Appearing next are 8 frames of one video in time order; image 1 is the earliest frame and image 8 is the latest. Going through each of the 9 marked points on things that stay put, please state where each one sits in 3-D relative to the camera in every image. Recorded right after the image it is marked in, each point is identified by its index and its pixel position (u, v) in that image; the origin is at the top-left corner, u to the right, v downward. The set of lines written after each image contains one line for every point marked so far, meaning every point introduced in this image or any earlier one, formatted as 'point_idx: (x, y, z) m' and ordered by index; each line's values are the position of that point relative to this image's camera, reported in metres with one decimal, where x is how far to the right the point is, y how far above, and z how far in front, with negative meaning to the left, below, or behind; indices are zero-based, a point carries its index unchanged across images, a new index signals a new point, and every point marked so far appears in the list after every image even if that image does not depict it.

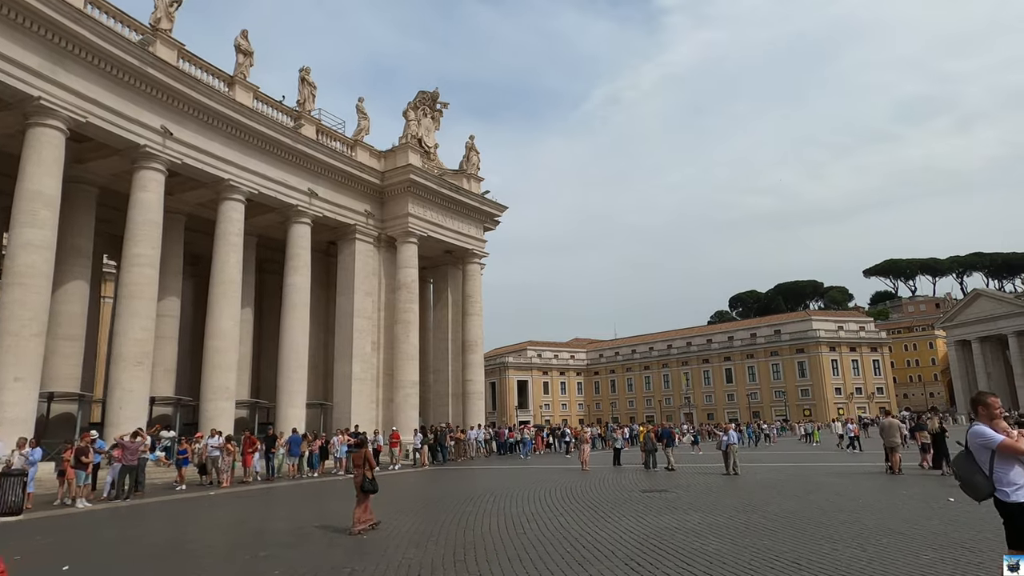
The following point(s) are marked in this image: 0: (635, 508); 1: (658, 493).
0: (+1.8, -3.3, +9.9) m
1: (+2.6, -3.7, +12.0) m
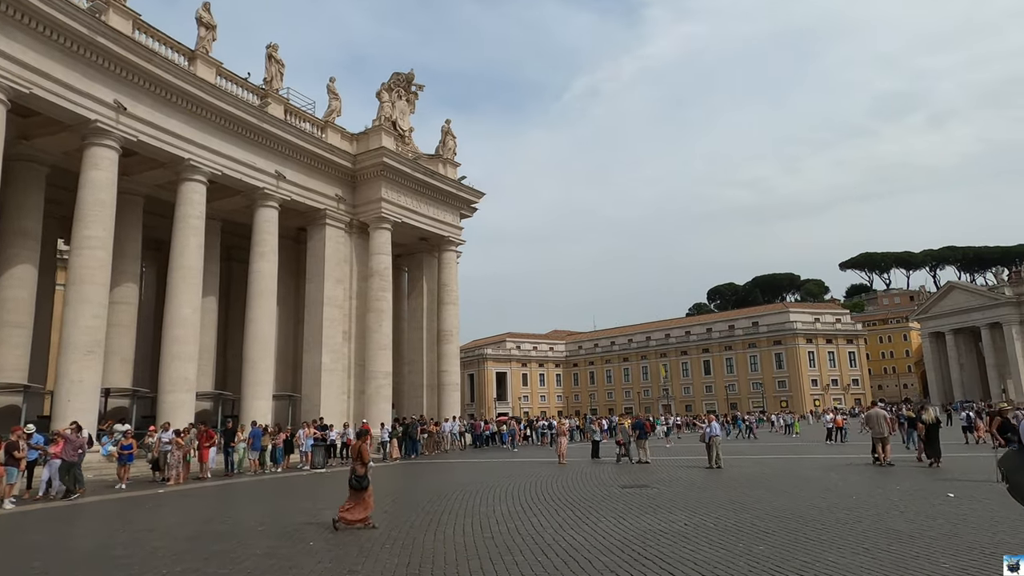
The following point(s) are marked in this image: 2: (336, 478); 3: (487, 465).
0: (+1.4, -3.0, +9.2) m
1: (+2.1, -3.4, +11.2) m
2: (-4.8, -5.2, +18.1) m
3: (-0.7, -5.3, +20.0) m
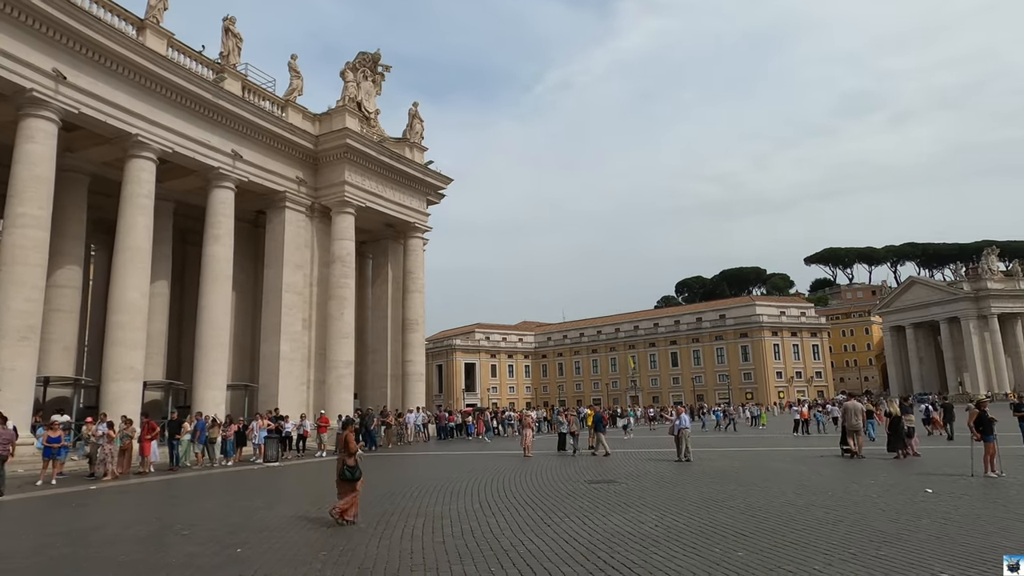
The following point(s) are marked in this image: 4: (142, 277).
0: (+0.8, -2.8, +8.6) m
1: (+1.5, -3.2, +10.7) m
2: (-5.8, -4.8, +17.2) m
3: (-1.7, -5.0, +19.3) m
4: (-11.1, +0.3, +19.9) m
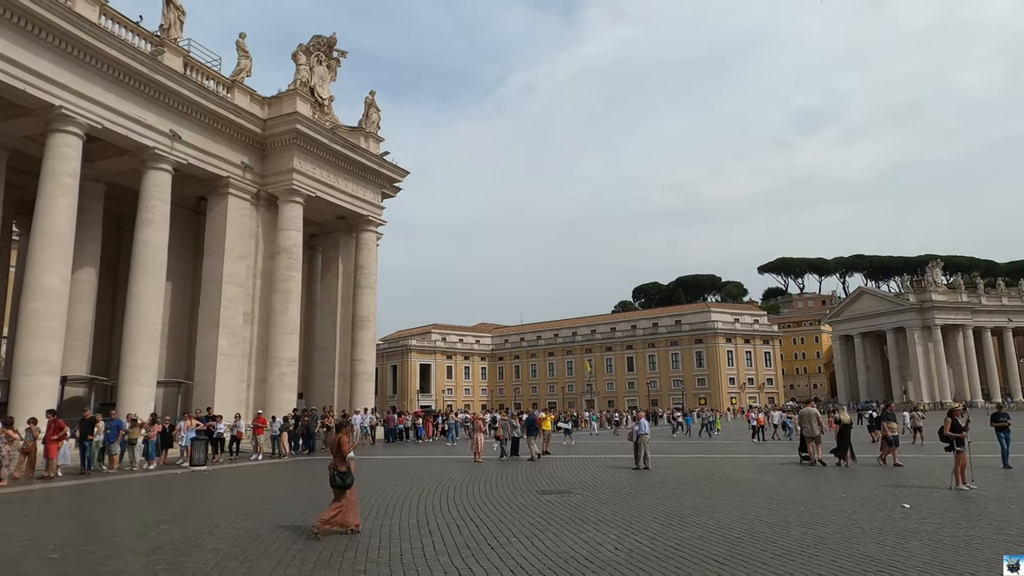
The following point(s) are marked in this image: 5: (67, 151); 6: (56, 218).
0: (+0.2, -2.7, +7.7) m
1: (+0.7, -3.1, +9.8) m
2: (-7.0, -4.5, +15.9) m
3: (-3.1, -4.8, +18.2) m
4: (-12.3, +0.7, +18.3) m
5: (-12.5, +3.9, +18.7) m
6: (-12.5, +1.9, +18.3) m
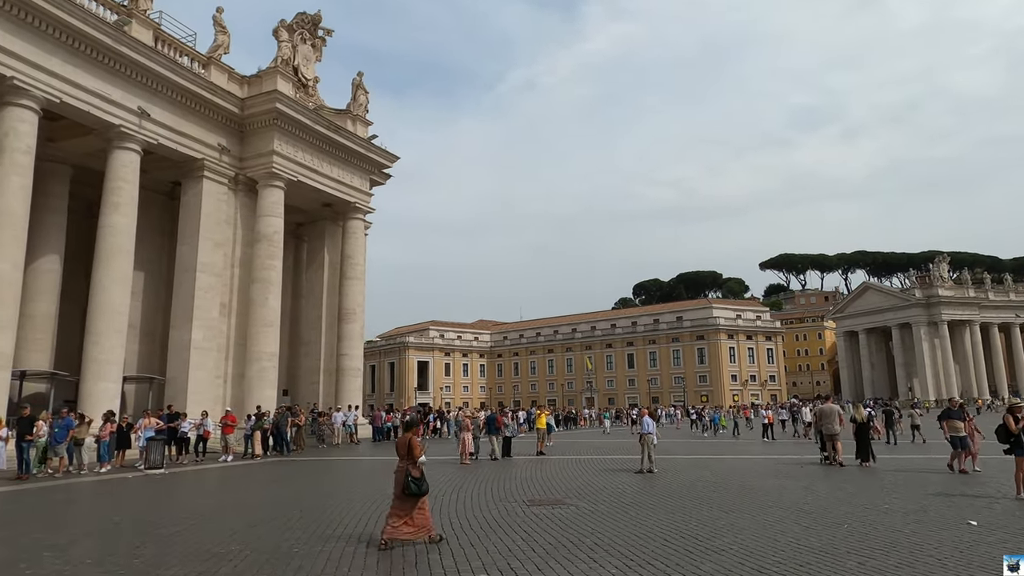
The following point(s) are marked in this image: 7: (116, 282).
0: (0.0, -2.4, +6.2) m
1: (+0.5, -2.7, +8.3) m
2: (-7.2, -4.2, +14.4) m
3: (-3.3, -4.5, +16.8) m
4: (-12.6, +1.0, +16.8) m
5: (-12.8, +4.2, +17.3) m
6: (-12.7, +2.3, +16.8) m
7: (-11.6, +0.1, +19.5) m
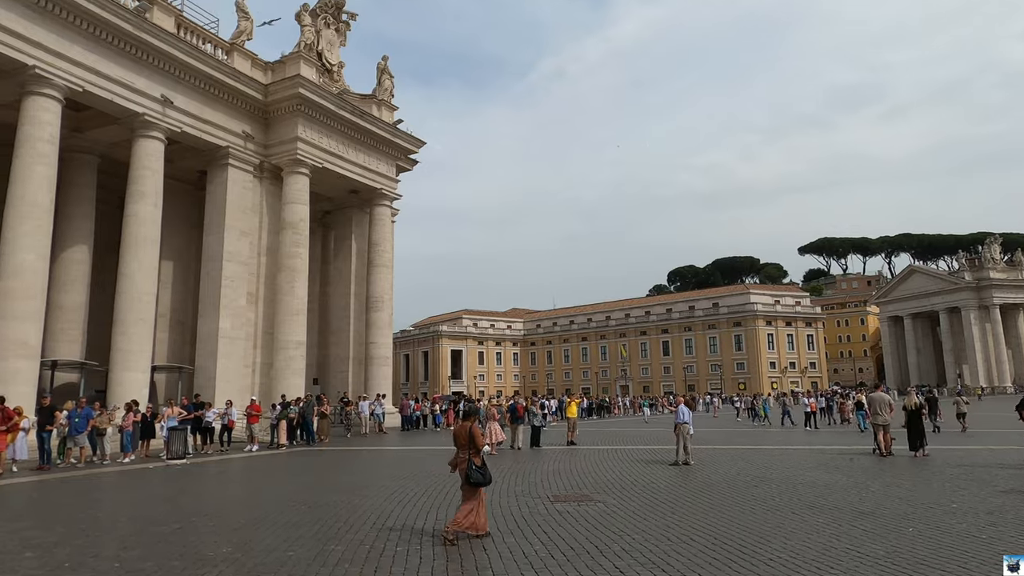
0: (+0.1, -2.2, +5.6) m
1: (+0.8, -2.5, +7.7) m
2: (-6.6, -3.9, +14.2) m
3: (-2.6, -4.1, +16.4) m
4: (-11.9, +1.3, +16.7) m
5: (-12.1, +4.5, +17.2) m
6: (-12.1, +2.5, +16.7) m
7: (-10.8, +0.5, +19.4) m
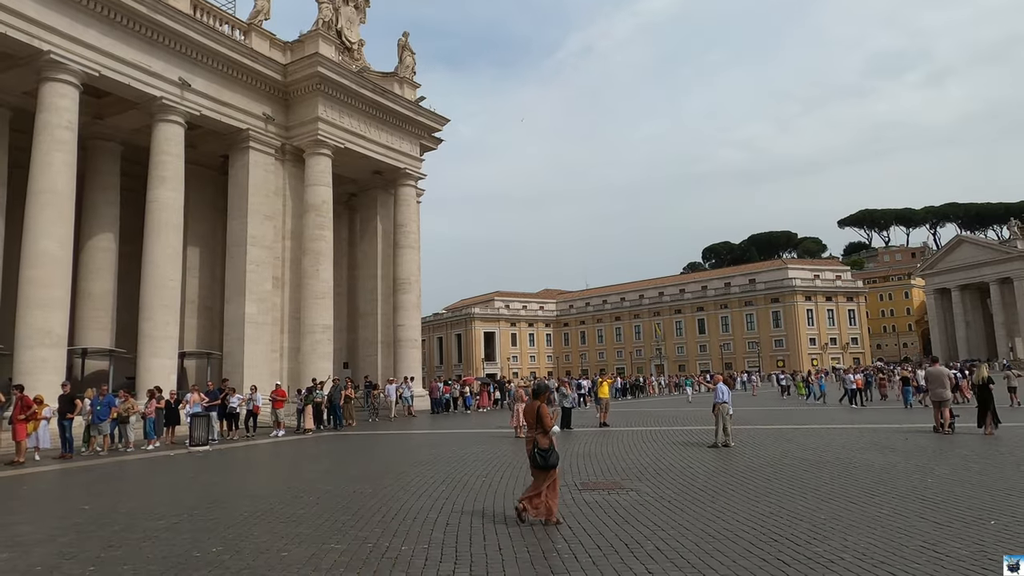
0: (+0.3, -1.9, +5.0) m
1: (+1.0, -2.2, +7.1) m
2: (-6.0, -3.6, +14.0) m
3: (-1.9, -3.6, +15.9) m
4: (-11.3, +1.6, +16.6) m
5: (-11.5, +4.8, +17.0) m
6: (-11.5, +2.8, +16.6) m
7: (-10.0, +0.9, +19.2) m
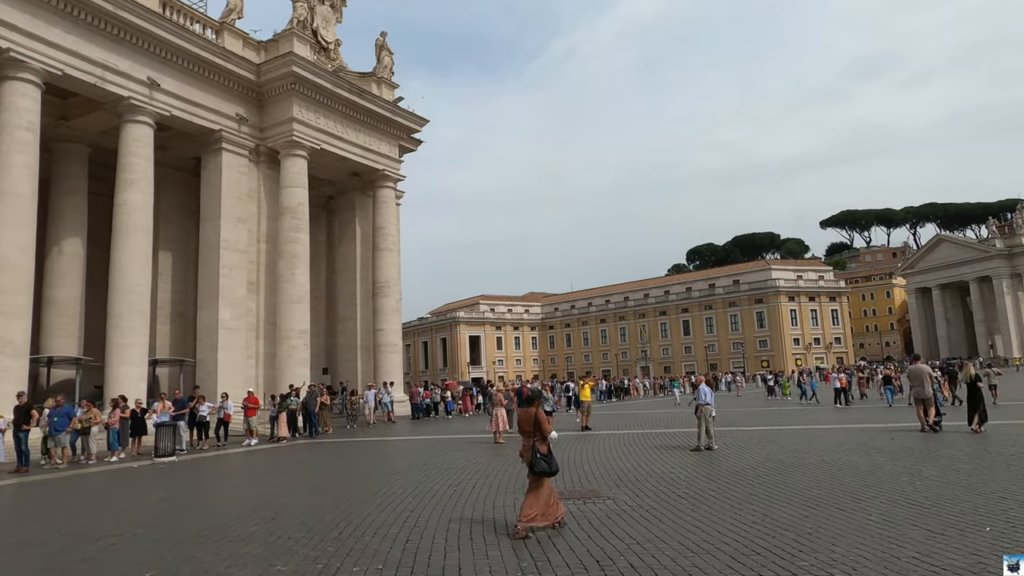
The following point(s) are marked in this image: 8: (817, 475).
0: (0.0, -1.9, +4.6) m
1: (+0.7, -2.1, +6.7) m
2: (-6.4, -3.6, +13.5) m
3: (-2.4, -3.7, +15.5) m
4: (-11.8, +1.4, +16.0) m
5: (-12.1, +4.6, +16.4) m
6: (-12.0, +2.7, +16.0) m
7: (-10.6, +0.7, +18.7) m
8: (+3.5, -2.1, +7.6) m
